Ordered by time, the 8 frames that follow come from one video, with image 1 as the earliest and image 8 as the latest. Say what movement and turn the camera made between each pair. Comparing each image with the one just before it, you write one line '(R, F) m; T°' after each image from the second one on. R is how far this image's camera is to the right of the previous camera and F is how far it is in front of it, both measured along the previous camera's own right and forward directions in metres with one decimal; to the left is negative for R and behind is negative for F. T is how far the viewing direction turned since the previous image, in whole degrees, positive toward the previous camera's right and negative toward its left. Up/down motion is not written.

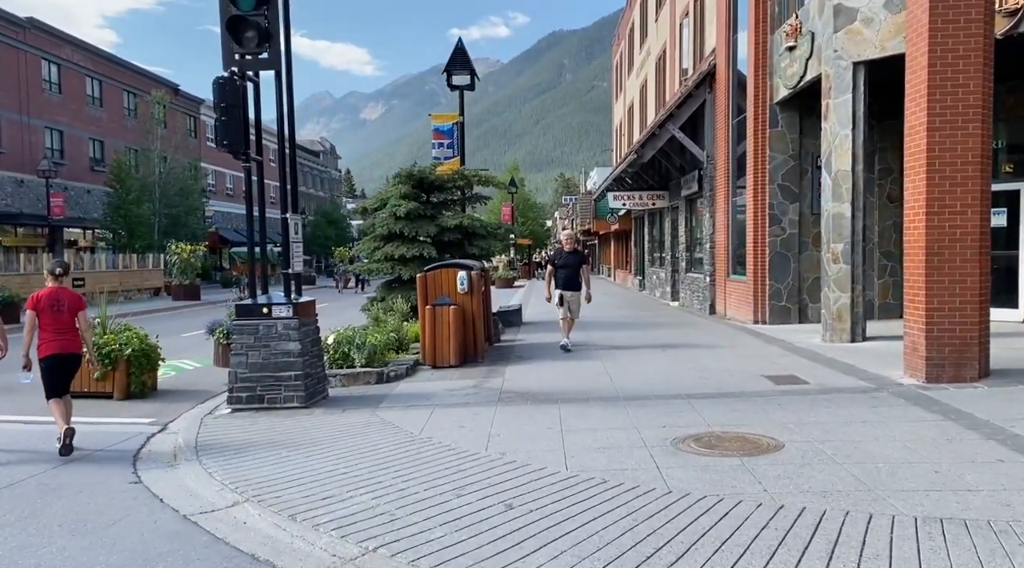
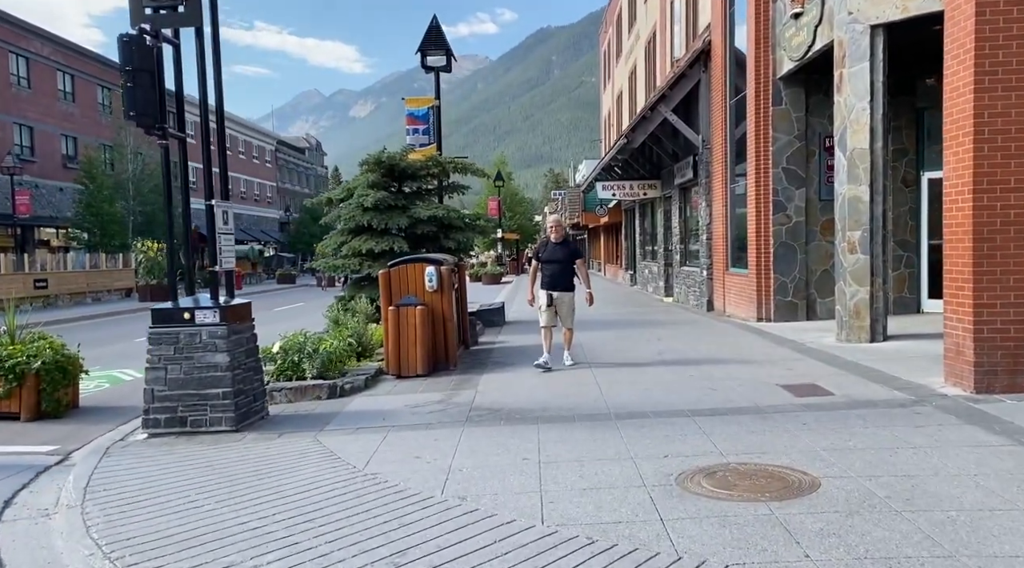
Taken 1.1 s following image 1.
(+0.2, +1.3) m; +1°
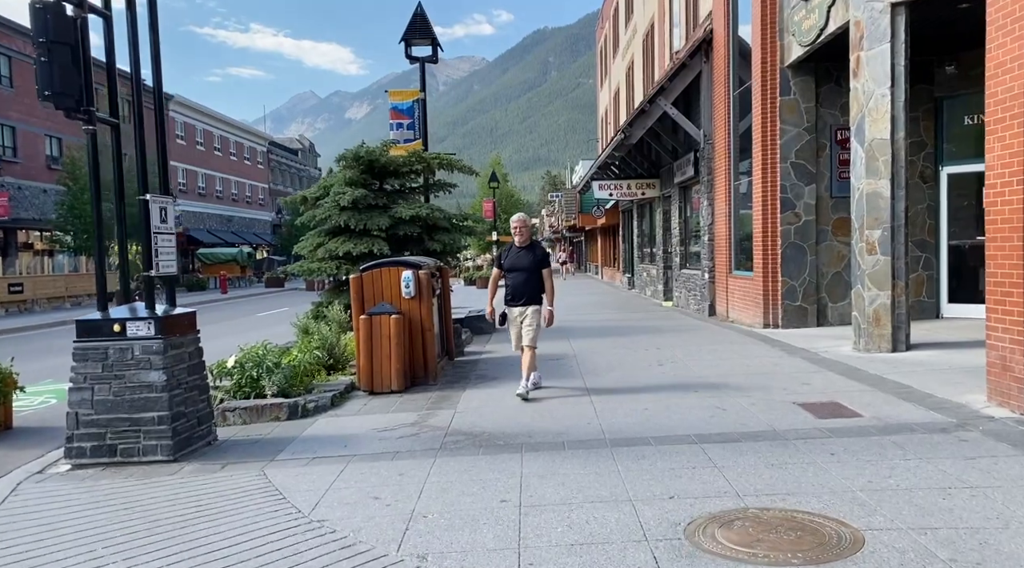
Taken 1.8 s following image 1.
(+0.1, +0.9) m; 0°
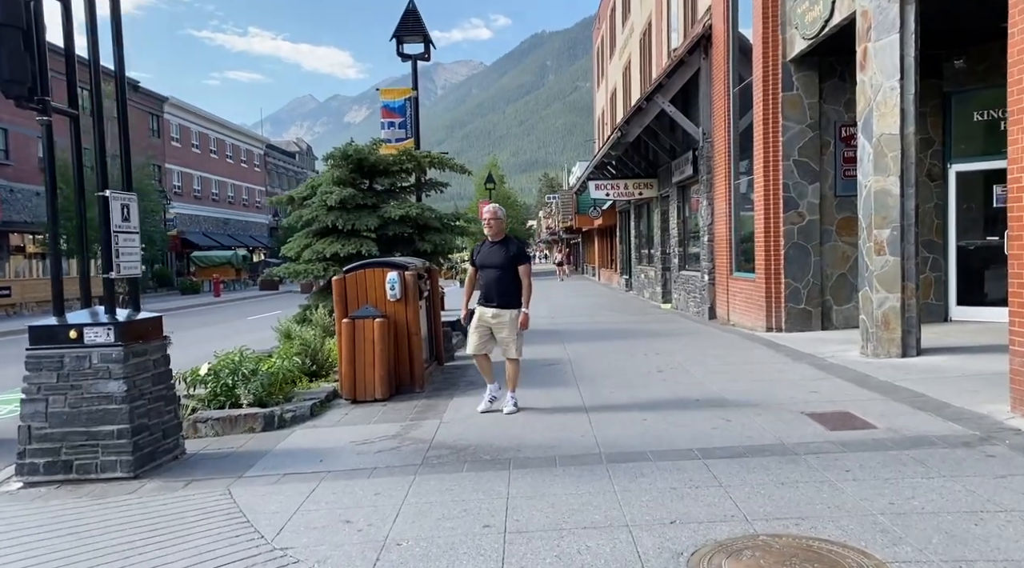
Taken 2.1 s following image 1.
(+0.1, +0.4) m; 0°
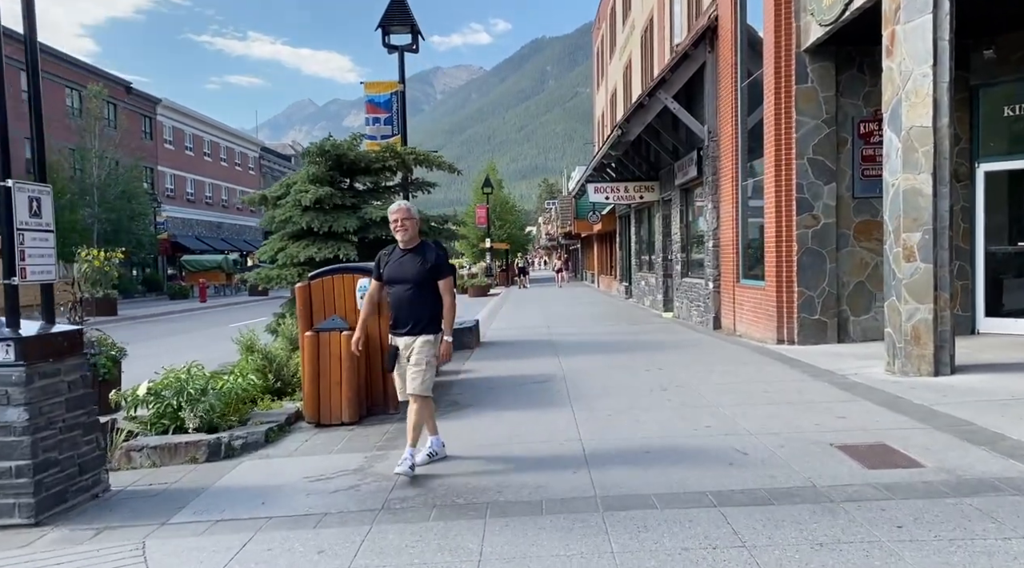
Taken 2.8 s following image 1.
(+0.1, +0.9) m; 0°
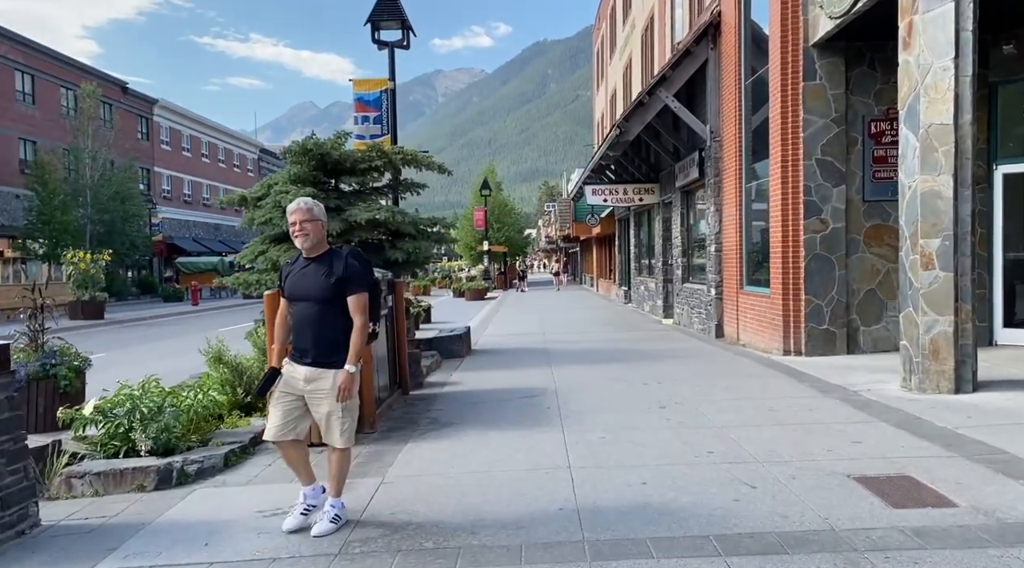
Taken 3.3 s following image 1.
(+0.1, +0.6) m; 0°
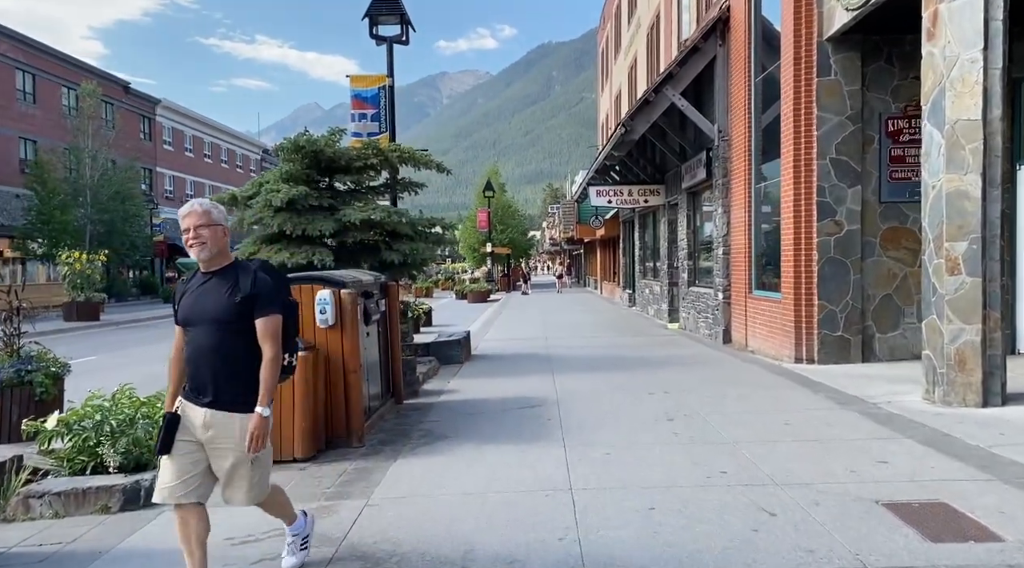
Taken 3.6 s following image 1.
(0.0, +0.4) m; 0°
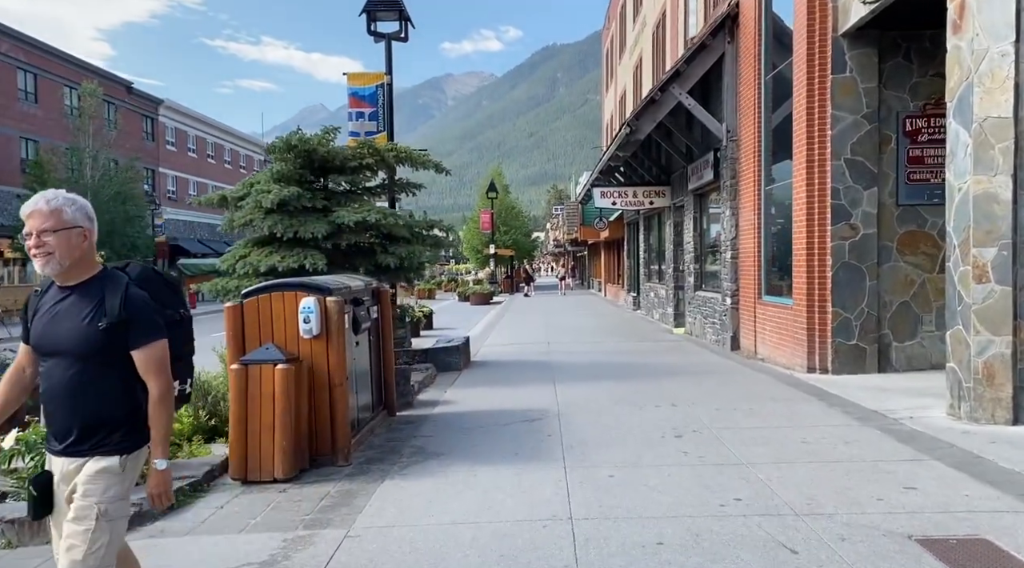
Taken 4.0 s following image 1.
(+0.1, +0.4) m; 0°
